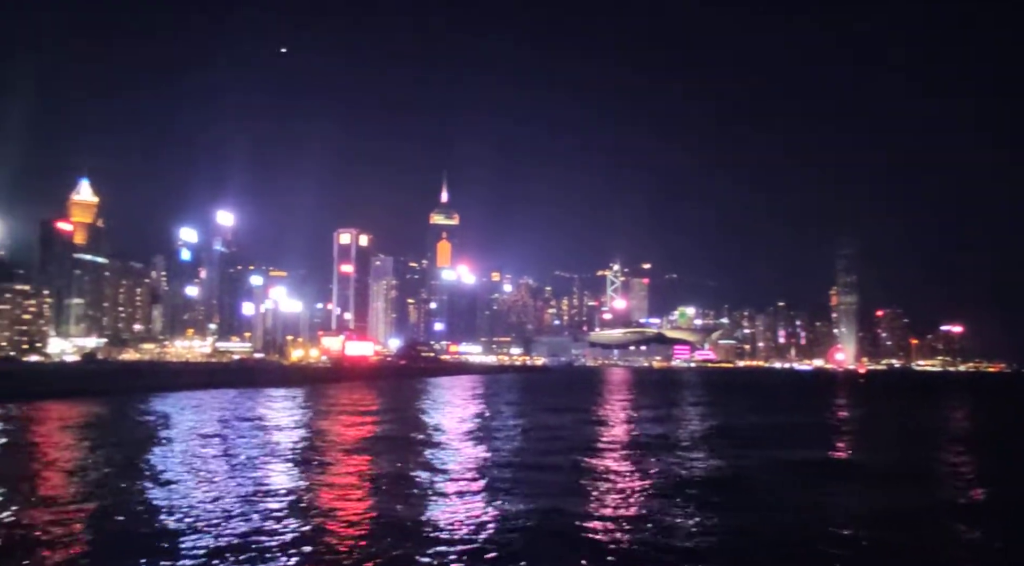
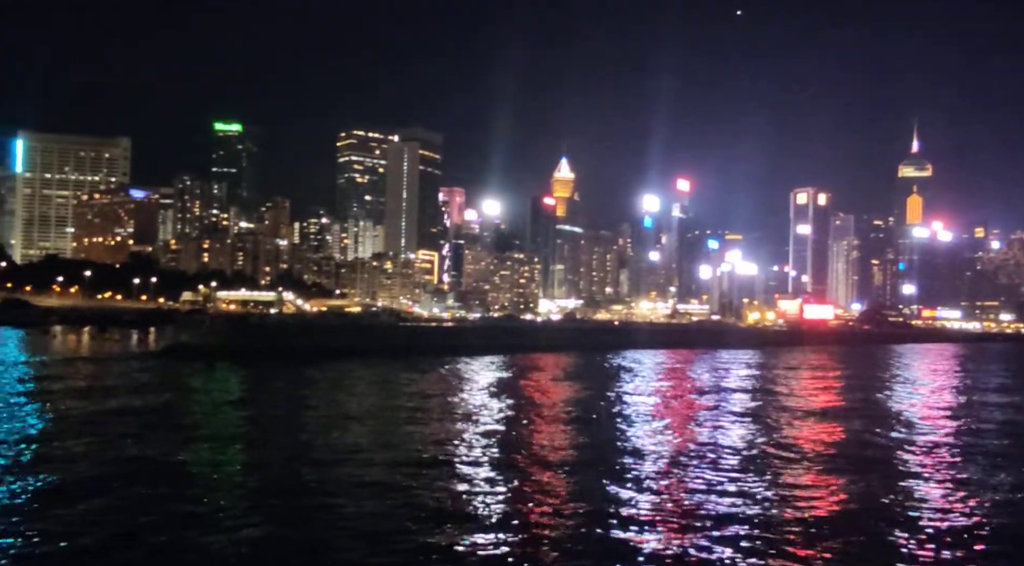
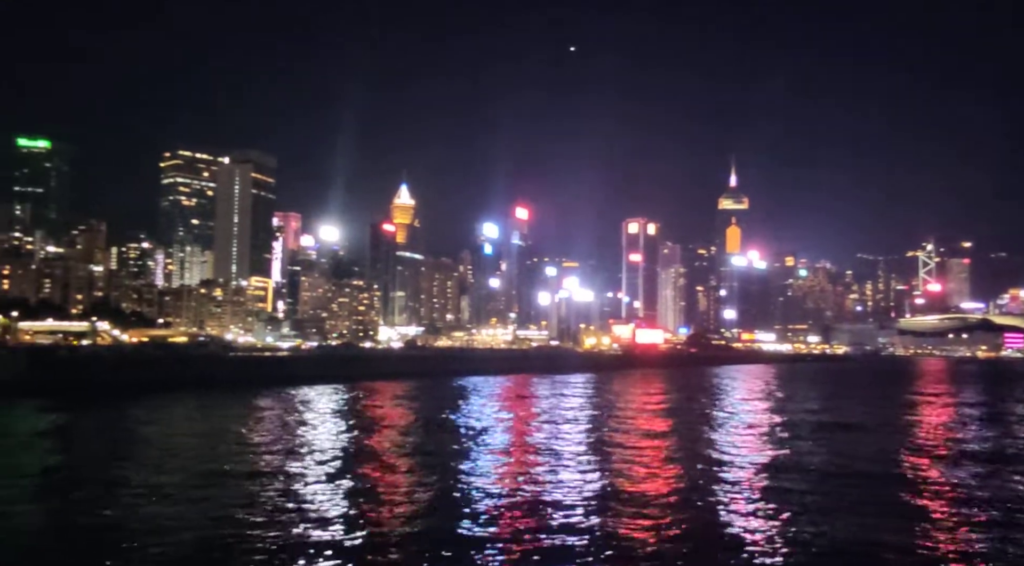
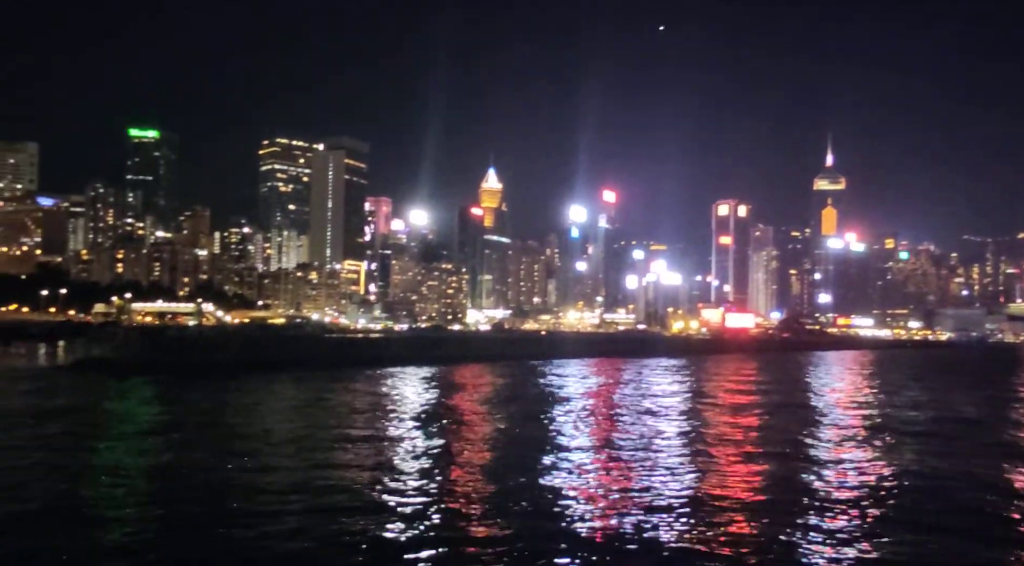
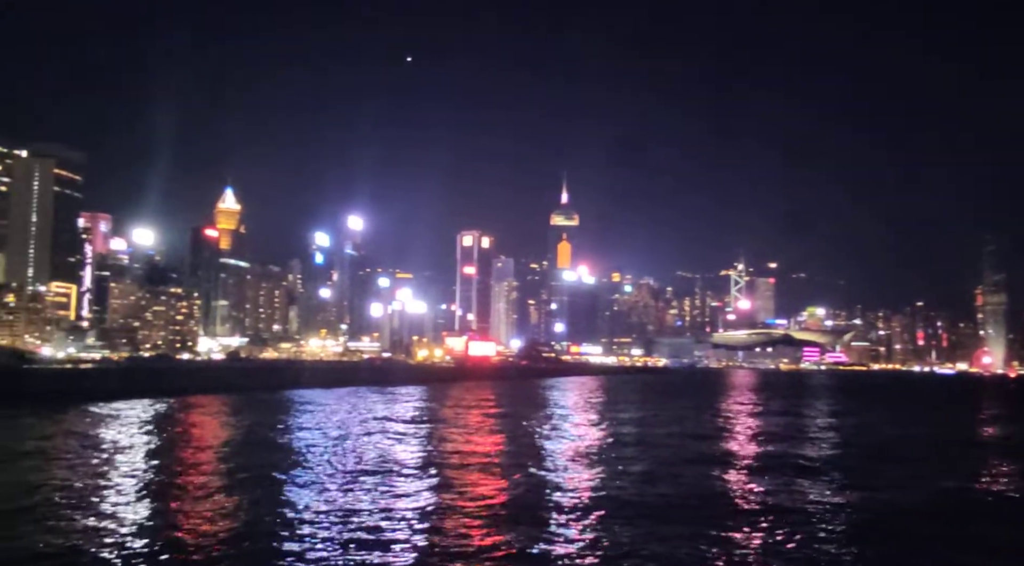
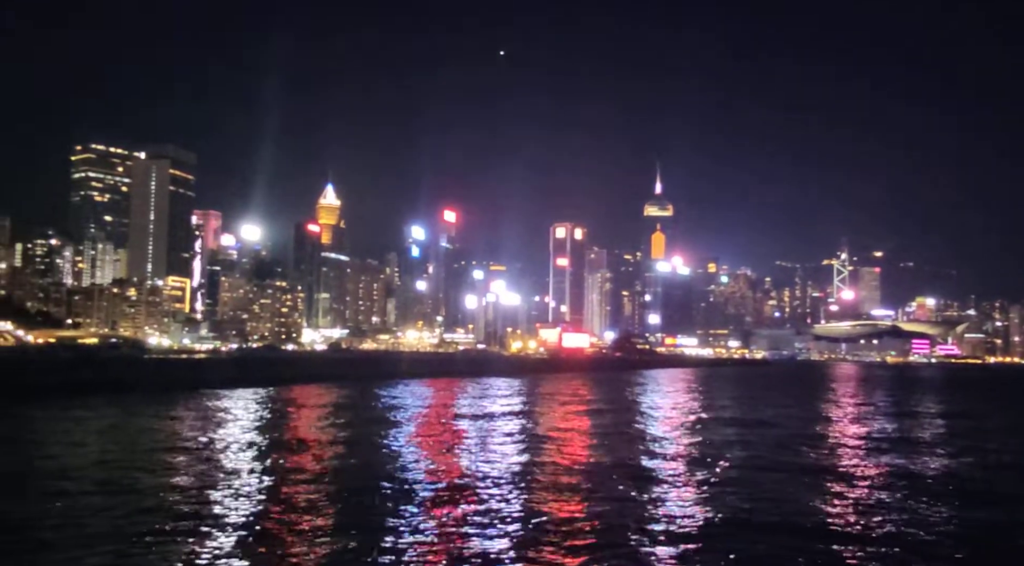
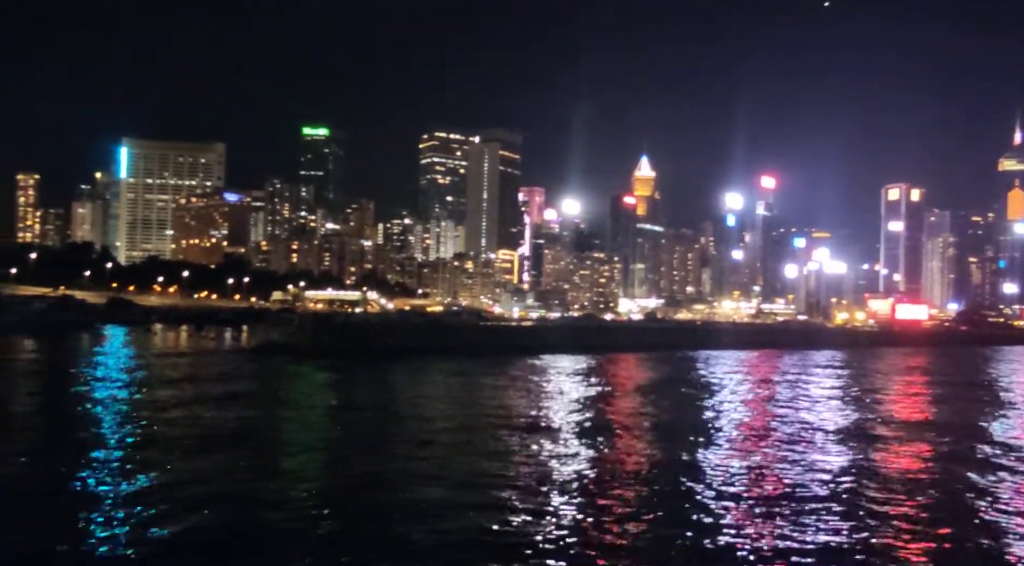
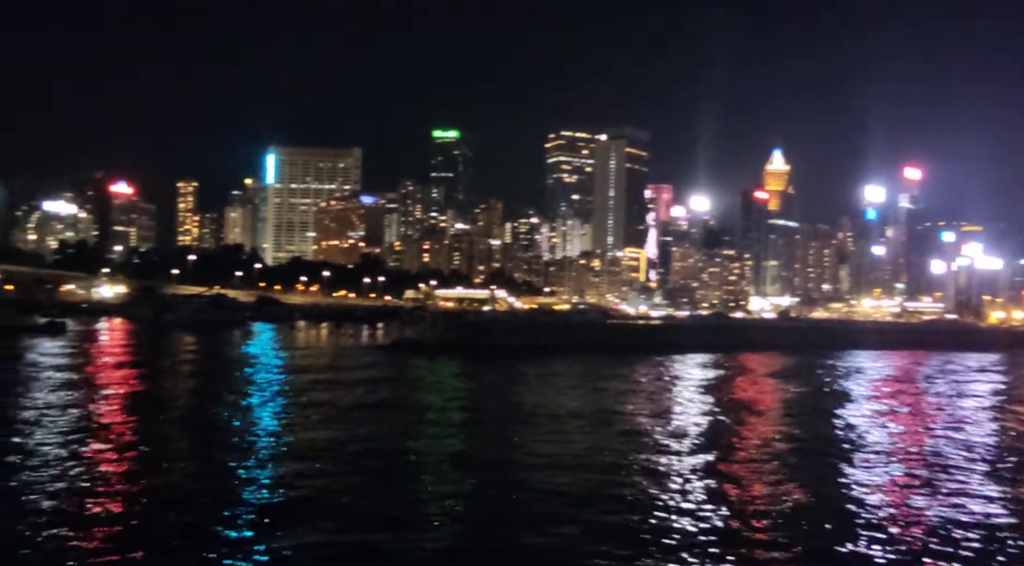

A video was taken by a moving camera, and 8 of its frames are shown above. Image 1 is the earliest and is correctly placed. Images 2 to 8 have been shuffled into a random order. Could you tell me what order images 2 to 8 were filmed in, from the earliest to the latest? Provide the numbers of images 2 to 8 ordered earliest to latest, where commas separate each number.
5, 6, 3, 4, 2, 7, 8
